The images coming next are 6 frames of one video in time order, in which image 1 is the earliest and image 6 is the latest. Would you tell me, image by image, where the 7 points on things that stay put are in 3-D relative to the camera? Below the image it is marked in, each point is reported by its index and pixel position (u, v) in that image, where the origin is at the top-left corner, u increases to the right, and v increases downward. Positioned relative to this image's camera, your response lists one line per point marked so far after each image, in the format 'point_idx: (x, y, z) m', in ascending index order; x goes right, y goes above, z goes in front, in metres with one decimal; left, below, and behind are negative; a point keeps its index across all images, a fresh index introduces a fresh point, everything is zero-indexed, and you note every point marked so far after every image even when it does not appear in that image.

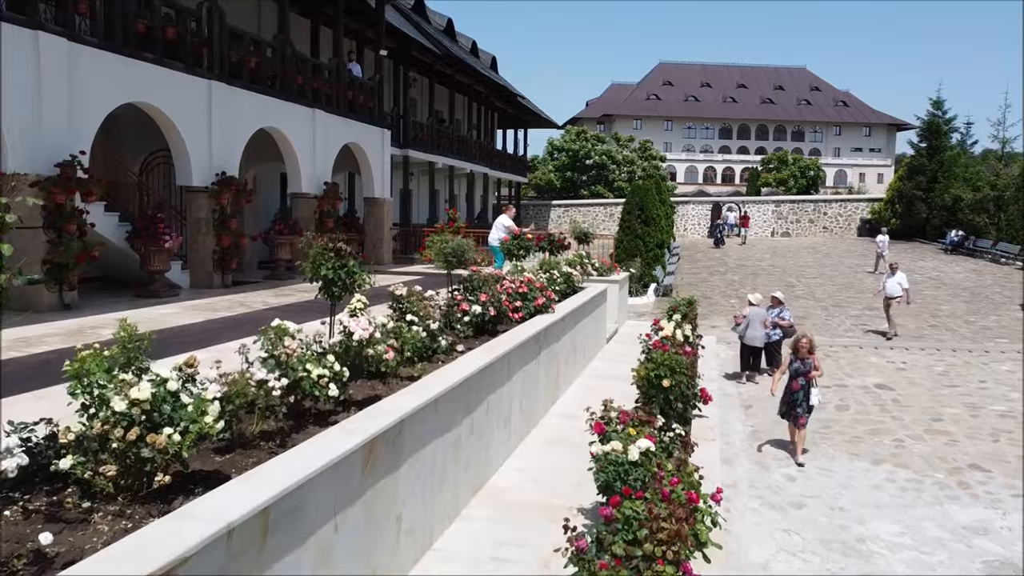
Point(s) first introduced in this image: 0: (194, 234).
0: (-4.3, +0.7, +11.1) m
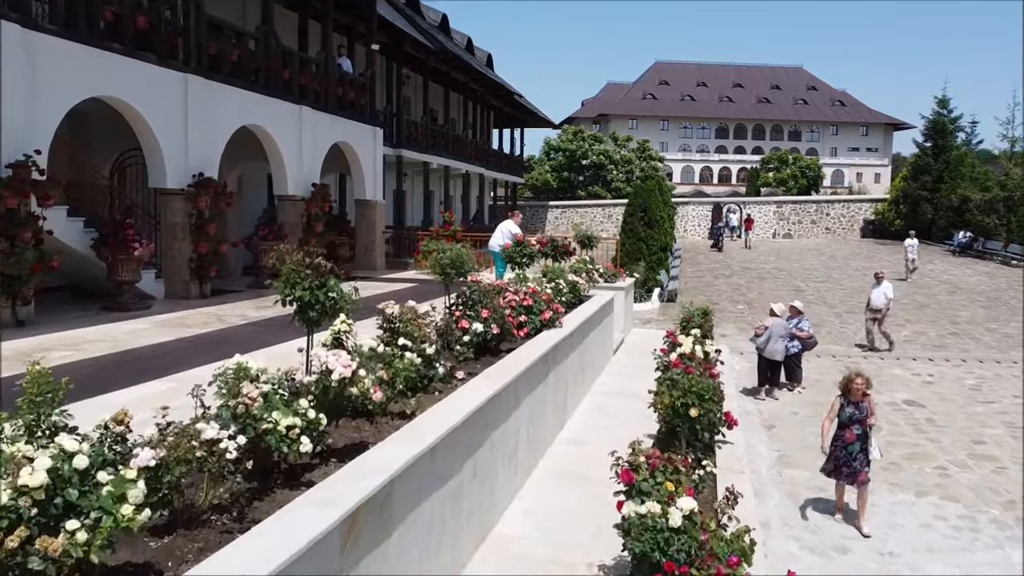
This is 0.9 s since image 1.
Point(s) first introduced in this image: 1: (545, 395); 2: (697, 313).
0: (-4.3, +0.6, +10.2) m
1: (+0.3, -0.9, +6.9) m
2: (+2.4, -0.3, +10.5) m
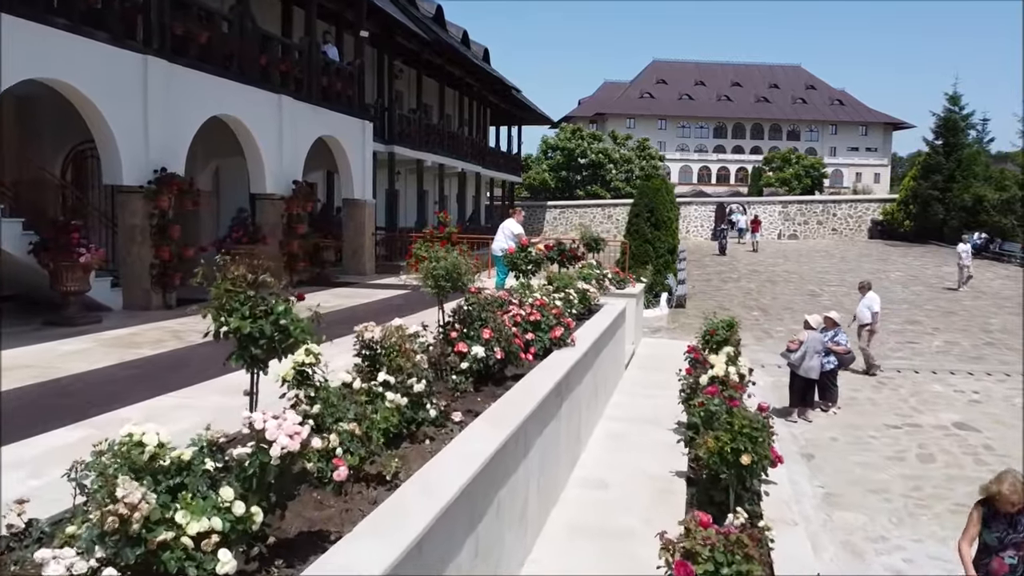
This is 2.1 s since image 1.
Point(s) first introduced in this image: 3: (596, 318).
0: (-4.3, +0.5, +9.0) m
1: (+0.3, -1.0, +5.8) m
2: (+2.4, -0.4, +9.4) m
3: (+0.9, -0.3, +8.9) m
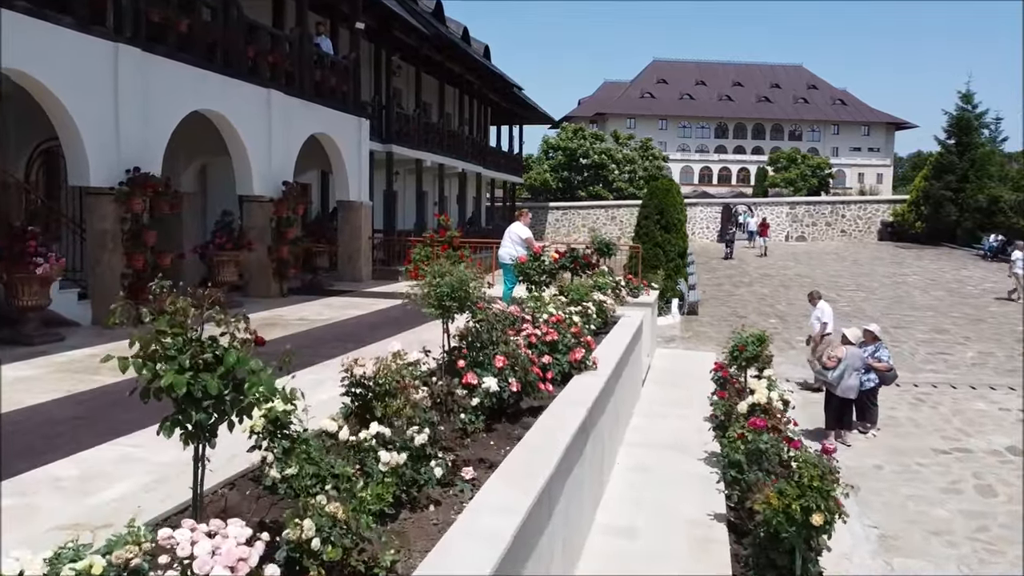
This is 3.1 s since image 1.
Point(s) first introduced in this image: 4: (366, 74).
0: (-4.2, +0.4, +8.2) m
1: (+0.4, -1.1, +4.9) m
2: (+2.5, -0.6, +8.5) m
3: (+1.0, -0.4, +8.0) m
4: (-3.5, +5.2, +19.8) m
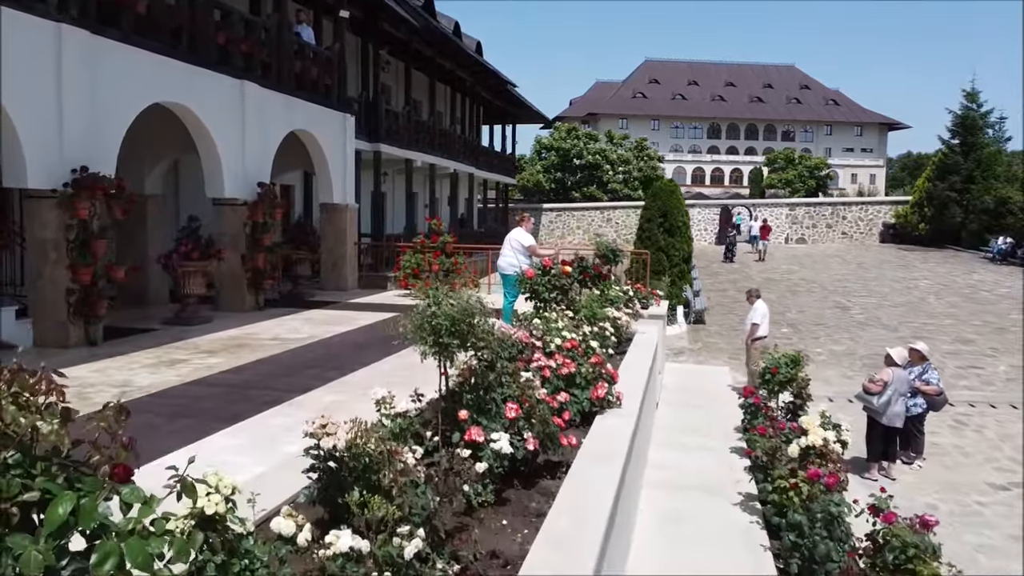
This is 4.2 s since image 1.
0: (-4.1, +0.2, +7.1) m
1: (+0.5, -1.3, +3.9) m
2: (+2.5, -0.7, +7.5) m
3: (+1.0, -0.6, +7.0) m
4: (-3.7, +5.0, +18.8) m
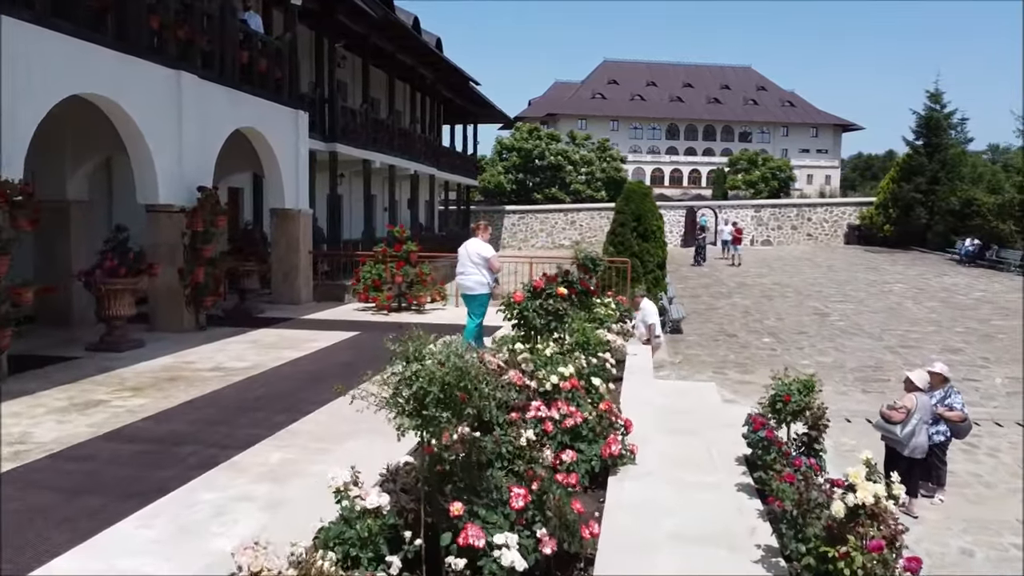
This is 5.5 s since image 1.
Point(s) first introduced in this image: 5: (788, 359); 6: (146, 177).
0: (-4.3, 0.0, +6.0) m
1: (+0.5, -1.4, +3.0) m
2: (+2.4, -0.8, +6.7) m
3: (+0.9, -0.7, +6.1) m
4: (-4.4, +4.8, +17.6) m
5: (+4.4, -1.1, +13.1) m
6: (-3.8, +1.2, +8.4) m
